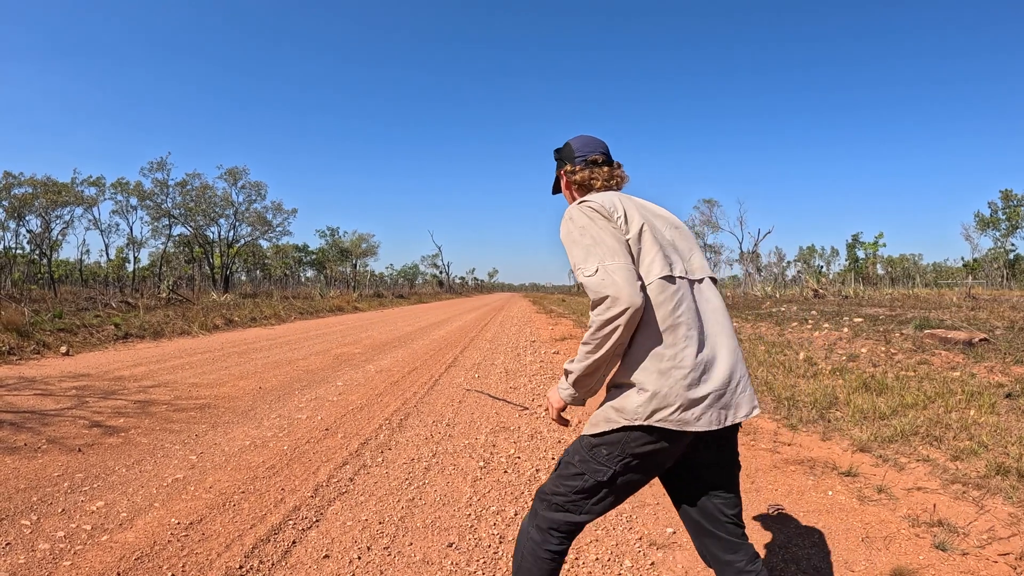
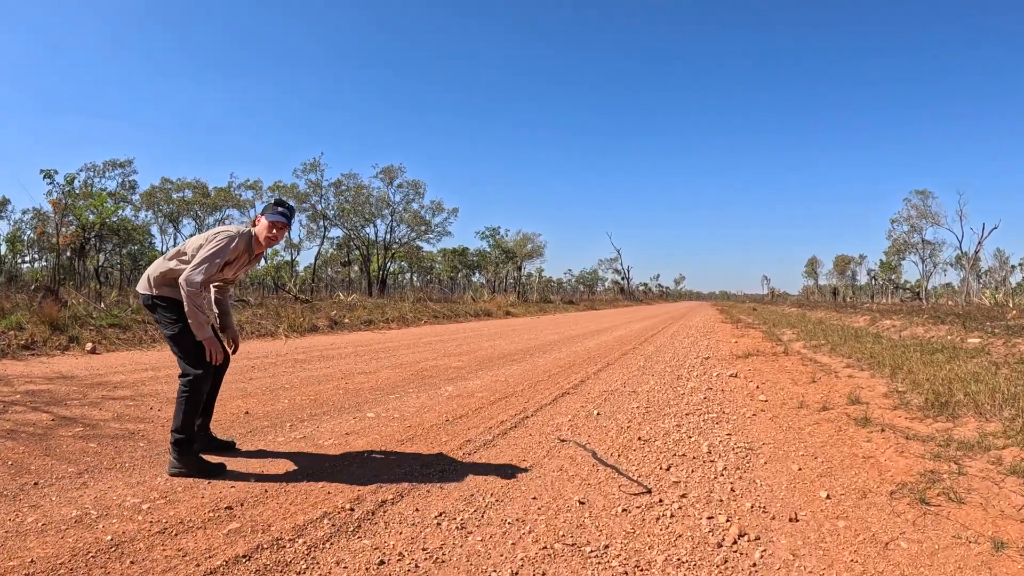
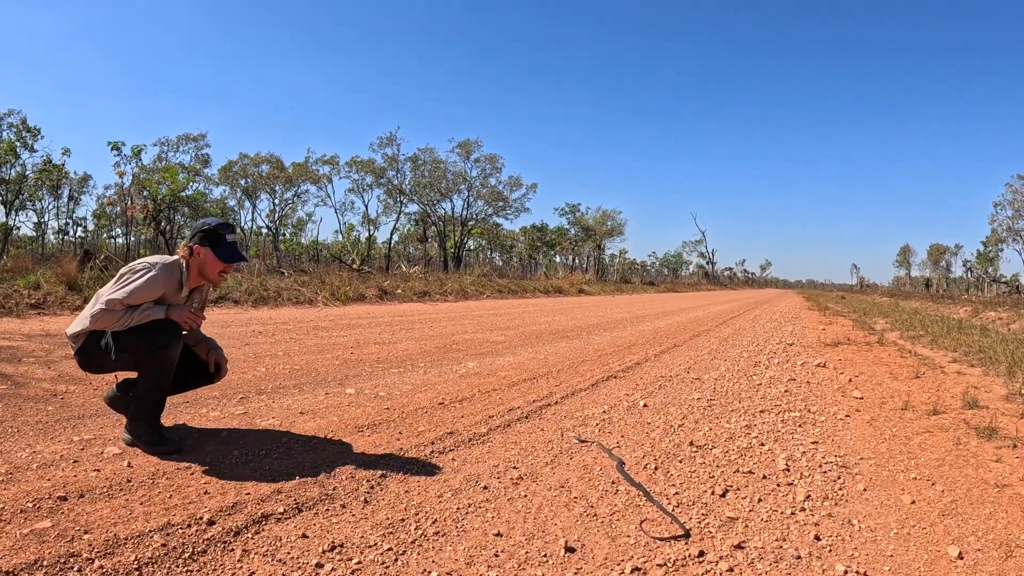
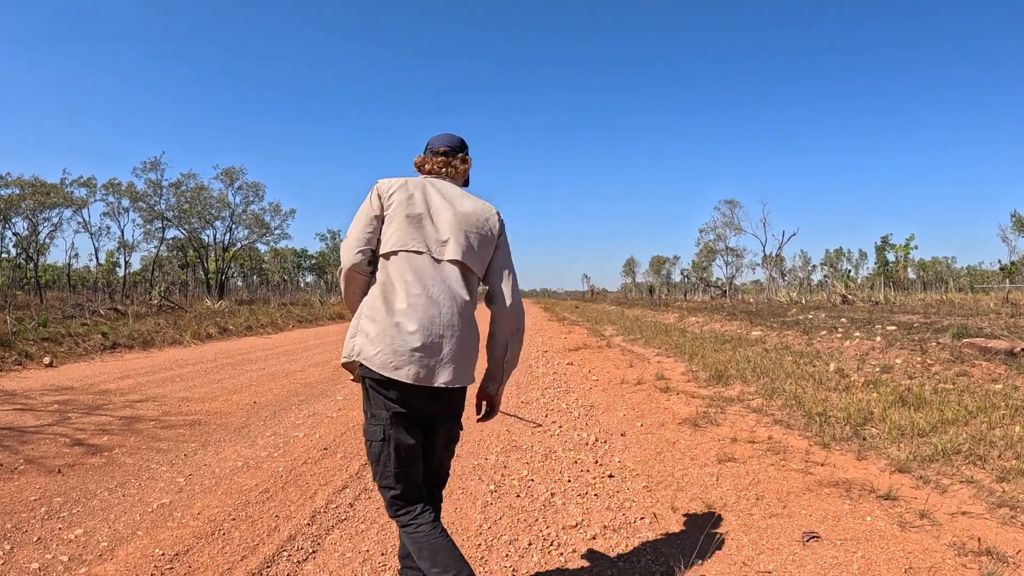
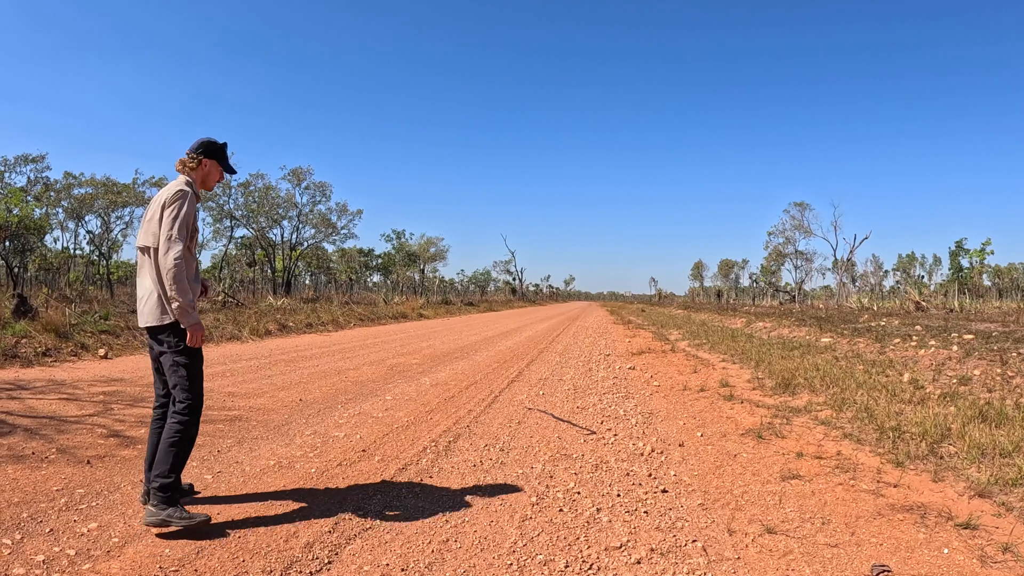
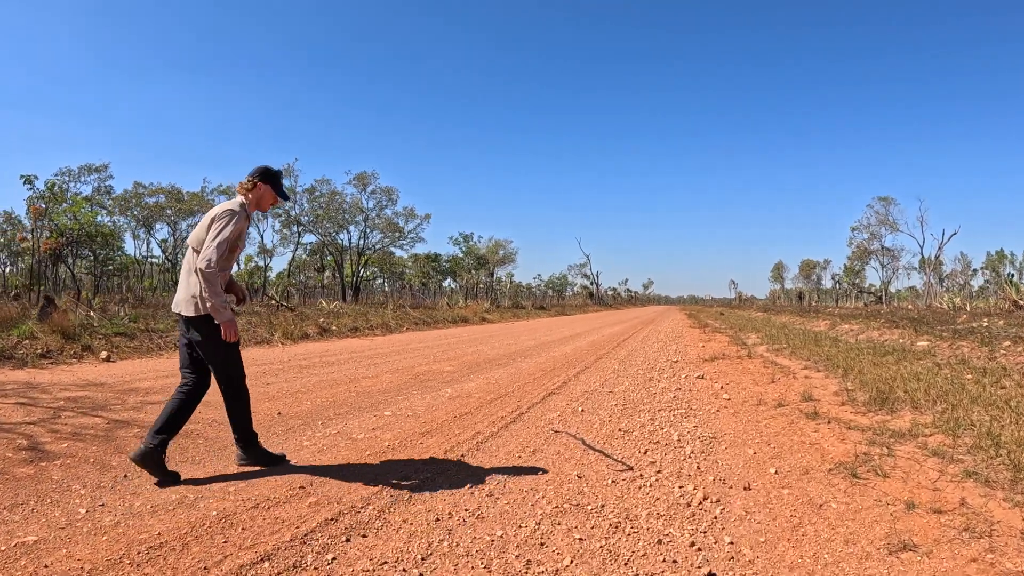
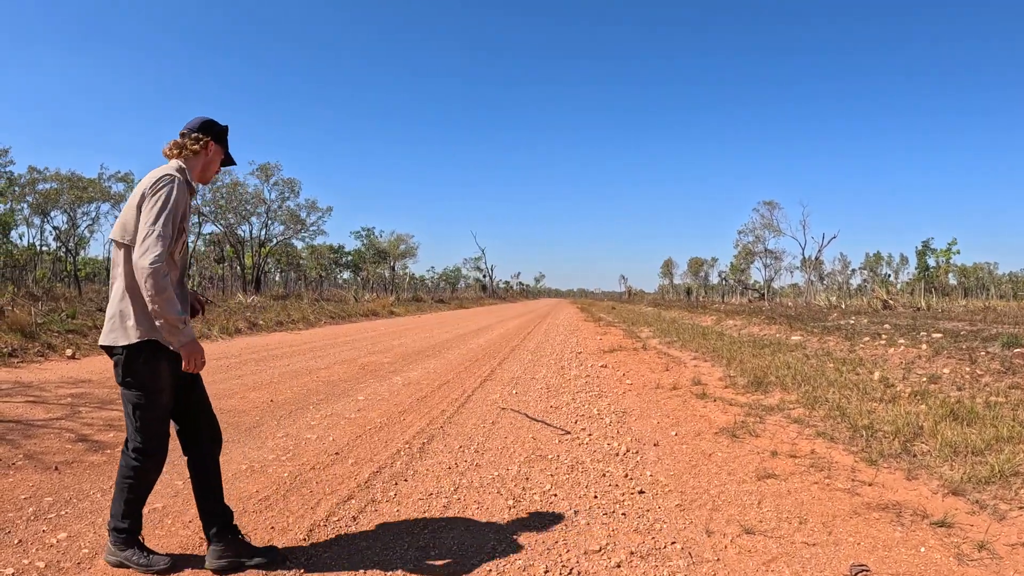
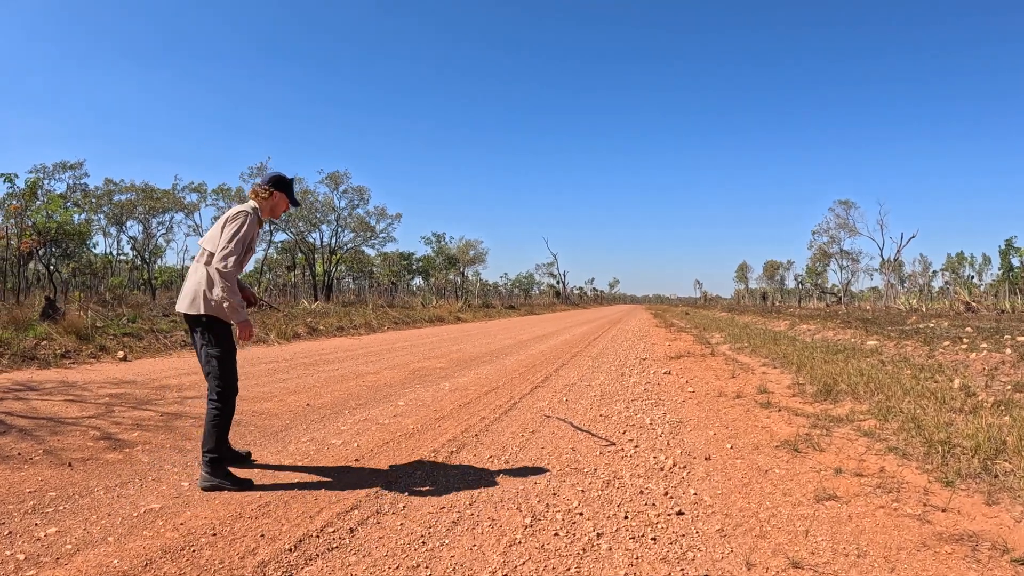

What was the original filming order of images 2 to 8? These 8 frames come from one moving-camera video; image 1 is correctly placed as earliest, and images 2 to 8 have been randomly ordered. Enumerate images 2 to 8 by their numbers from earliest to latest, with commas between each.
4, 7, 5, 8, 6, 2, 3
